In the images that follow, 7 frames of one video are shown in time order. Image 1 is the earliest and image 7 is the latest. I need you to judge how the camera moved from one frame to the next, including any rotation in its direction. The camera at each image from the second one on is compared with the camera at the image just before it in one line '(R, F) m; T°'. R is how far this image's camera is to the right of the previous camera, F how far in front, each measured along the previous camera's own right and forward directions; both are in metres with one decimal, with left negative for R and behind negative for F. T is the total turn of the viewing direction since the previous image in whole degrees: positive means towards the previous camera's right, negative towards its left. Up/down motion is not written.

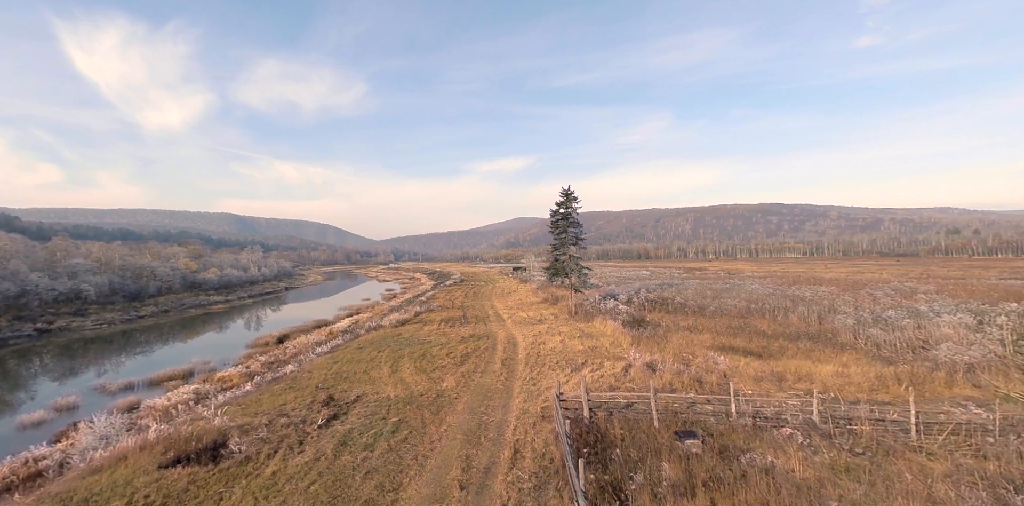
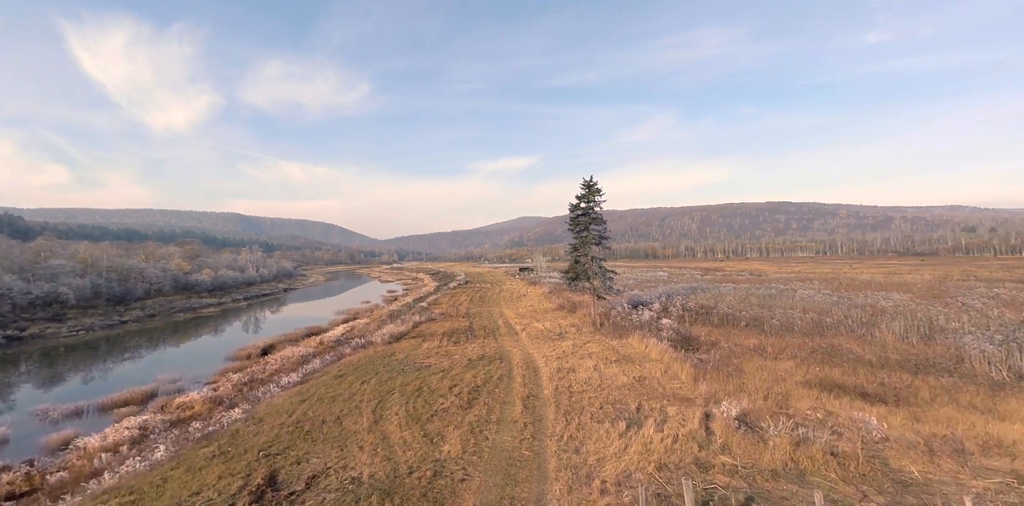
(-0.6, +3.8) m; -1°
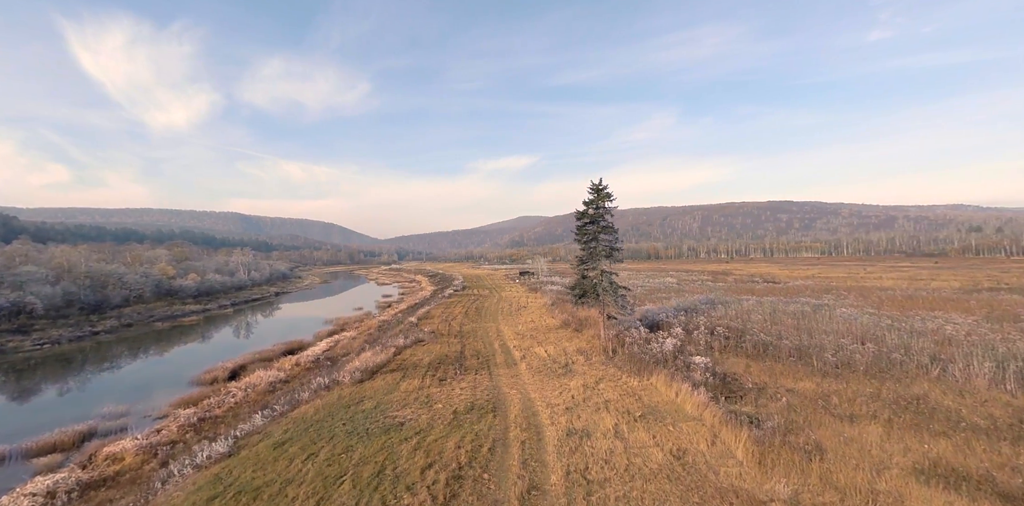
(+0.1, +3.2) m; 0°
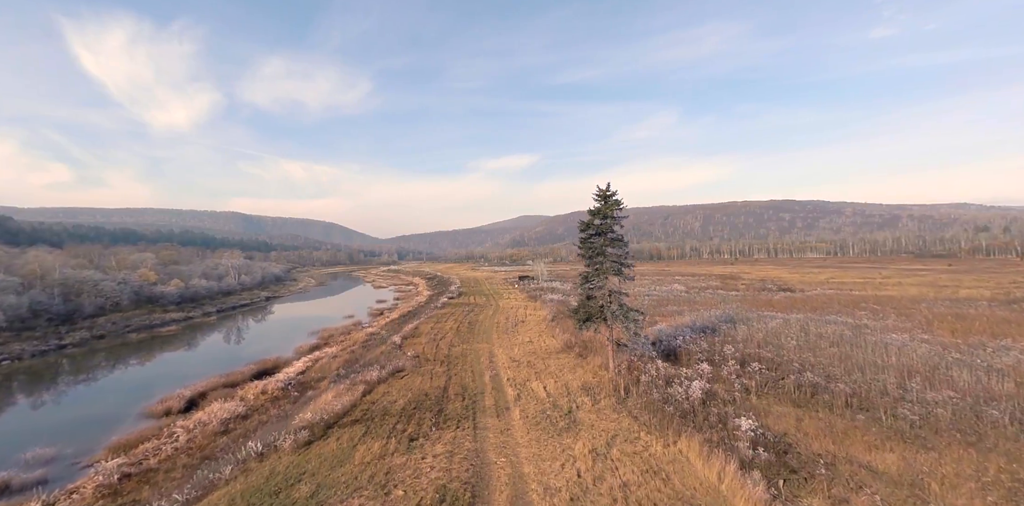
(+0.4, +3.2) m; 0°
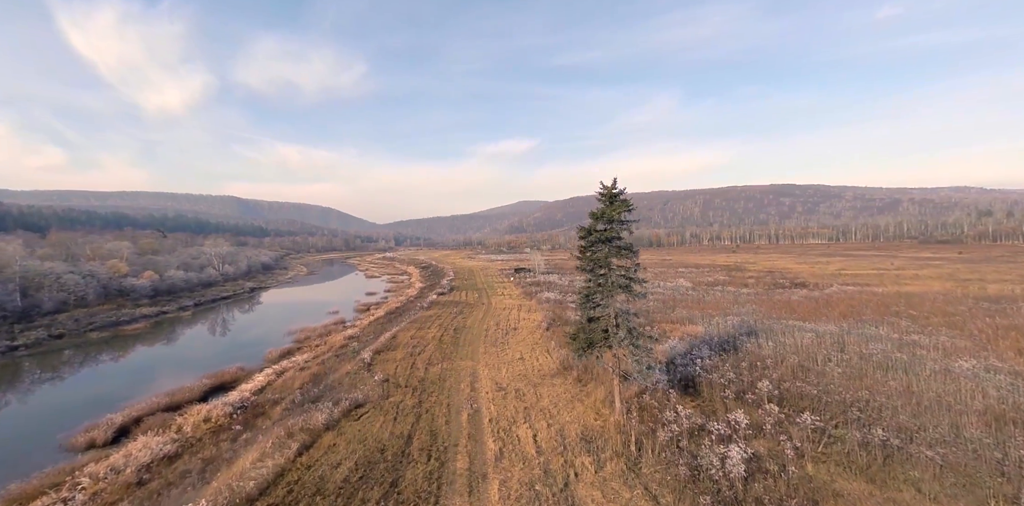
(+0.6, +3.8) m; 0°
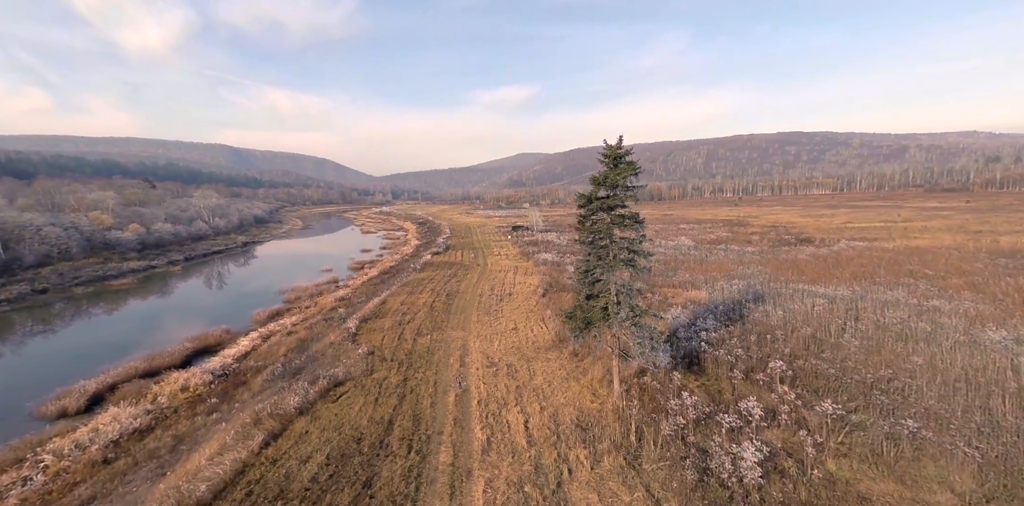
(+0.3, +1.8) m; 0°
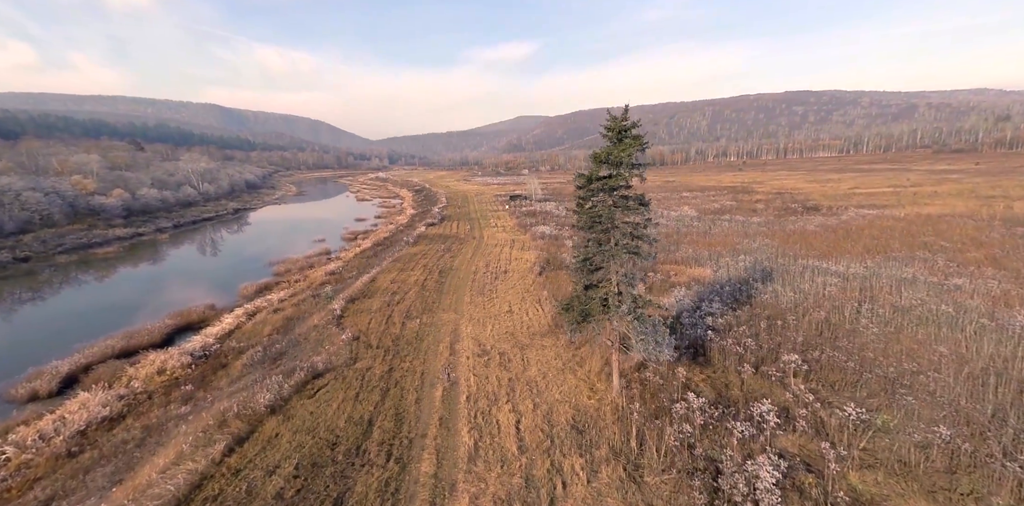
(+0.3, +1.5) m; 0°
